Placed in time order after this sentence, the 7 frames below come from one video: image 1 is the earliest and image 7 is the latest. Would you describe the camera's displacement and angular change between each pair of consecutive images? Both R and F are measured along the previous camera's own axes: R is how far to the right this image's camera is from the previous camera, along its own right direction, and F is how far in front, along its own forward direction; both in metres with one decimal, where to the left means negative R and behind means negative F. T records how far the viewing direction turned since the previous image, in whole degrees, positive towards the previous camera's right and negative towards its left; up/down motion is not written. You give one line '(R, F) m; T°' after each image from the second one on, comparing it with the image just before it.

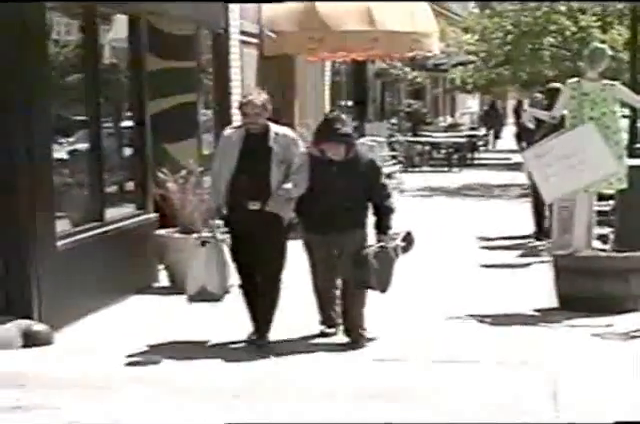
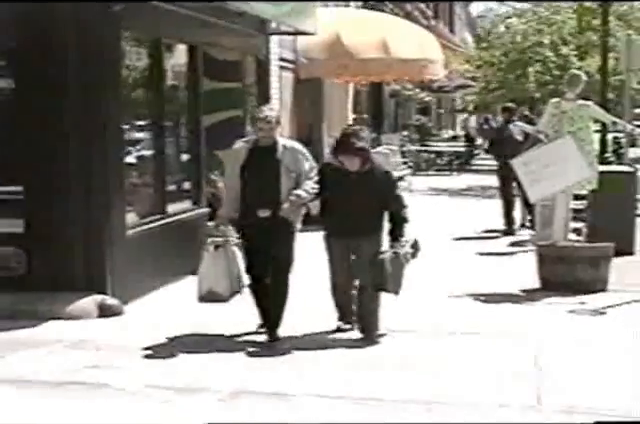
(+0.5, -1.6) m; -4°
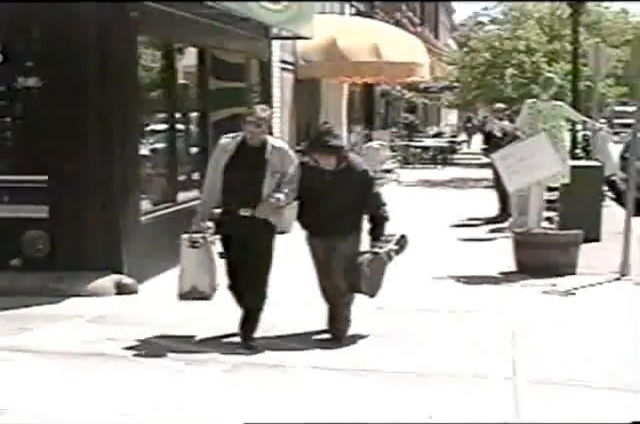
(+0.1, -1.0) m; 0°
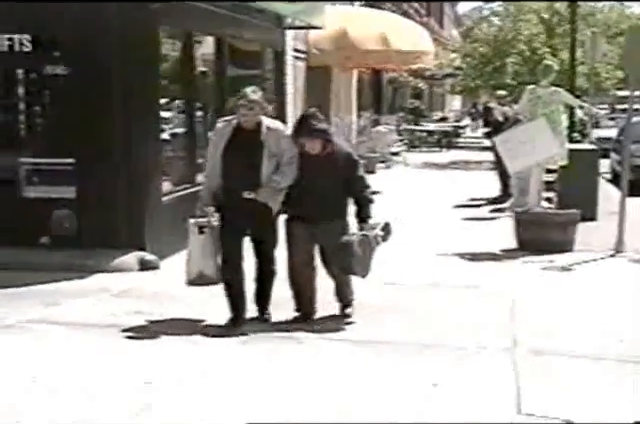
(0.0, -0.6) m; -1°
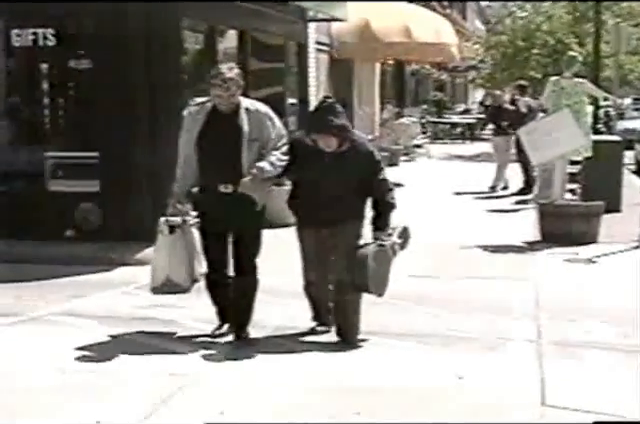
(0.0, 0.0) m; -1°
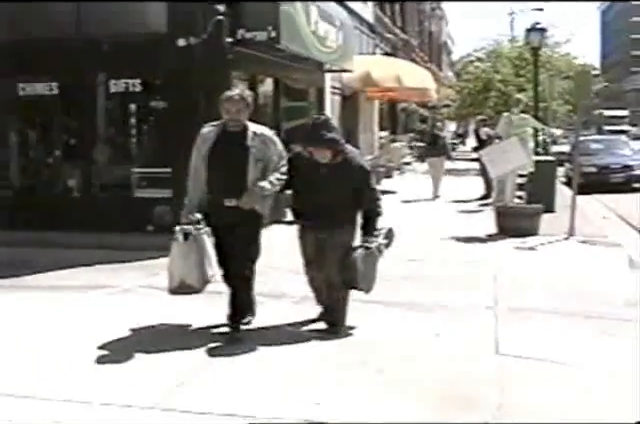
(-0.1, -3.9) m; 0°
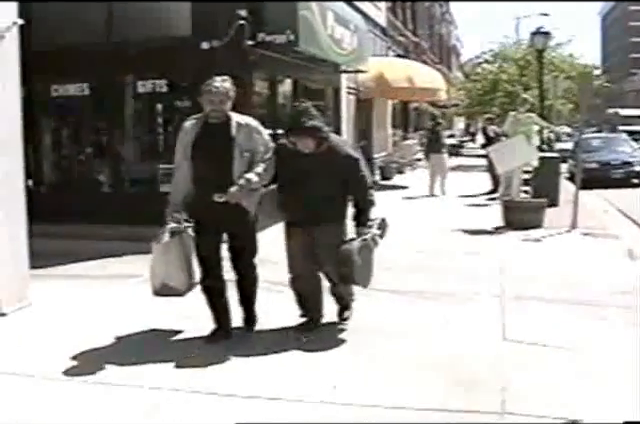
(-0.1, -0.8) m; -1°
